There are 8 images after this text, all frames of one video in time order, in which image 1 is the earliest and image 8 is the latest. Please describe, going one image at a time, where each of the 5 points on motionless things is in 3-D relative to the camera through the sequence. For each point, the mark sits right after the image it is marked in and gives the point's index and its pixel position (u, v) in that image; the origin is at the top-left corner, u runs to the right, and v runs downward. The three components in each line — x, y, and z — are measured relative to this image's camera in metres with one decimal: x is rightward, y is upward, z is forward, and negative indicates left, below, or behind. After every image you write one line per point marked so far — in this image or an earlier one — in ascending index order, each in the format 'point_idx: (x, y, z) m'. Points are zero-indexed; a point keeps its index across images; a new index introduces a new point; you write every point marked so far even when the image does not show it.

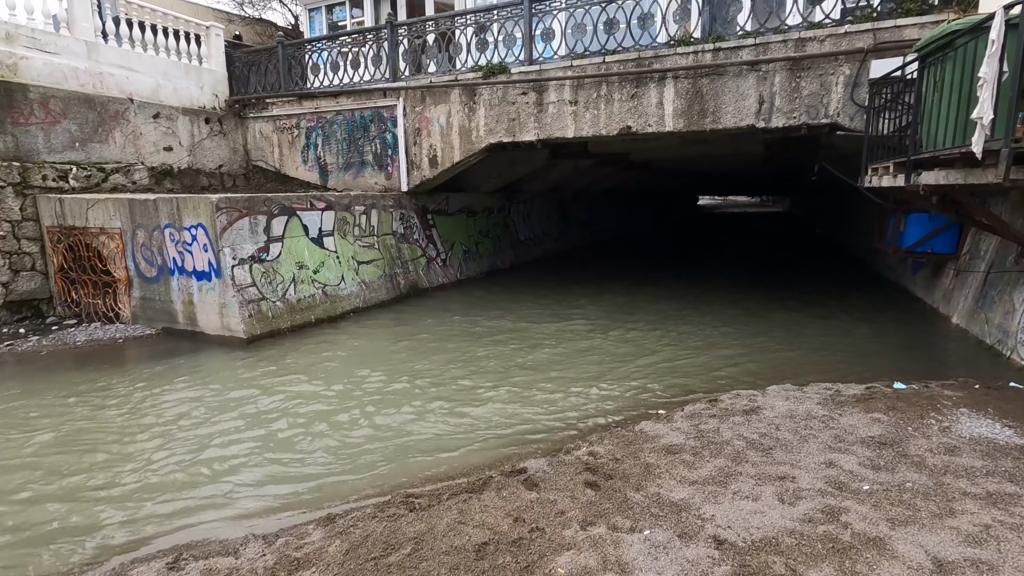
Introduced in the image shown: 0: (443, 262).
0: (-2.0, +0.8, +15.3) m
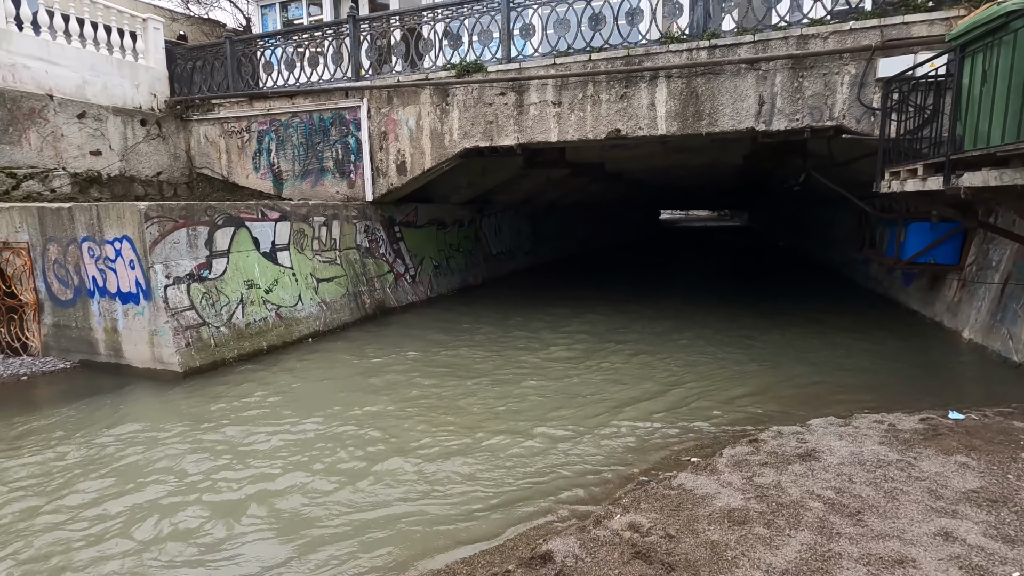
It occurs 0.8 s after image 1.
0: (-2.6, +0.3, +14.0) m
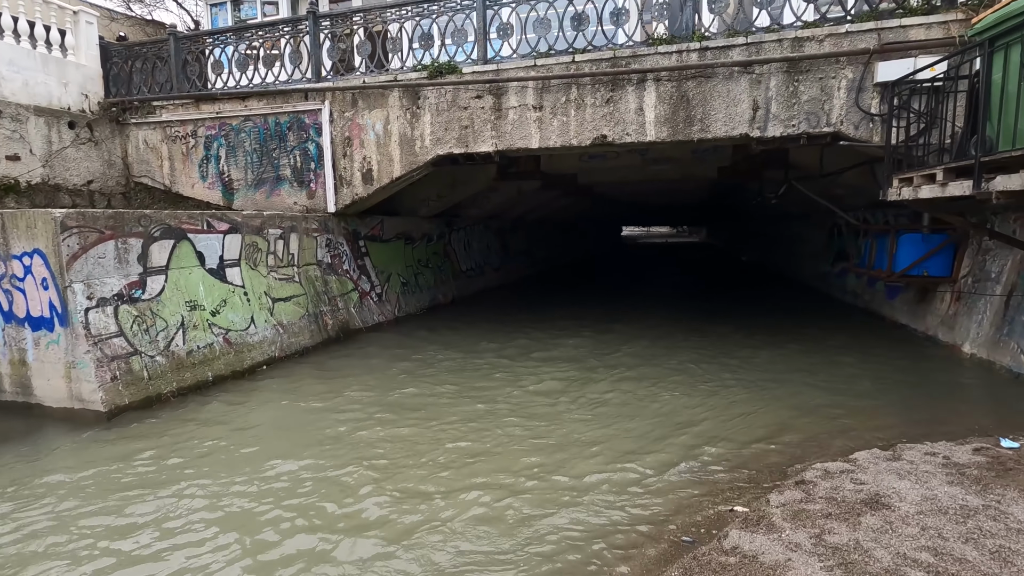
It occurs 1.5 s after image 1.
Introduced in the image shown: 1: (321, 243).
0: (-3.3, -0.2, +12.9) m
1: (-4.1, +1.0, +11.4) m
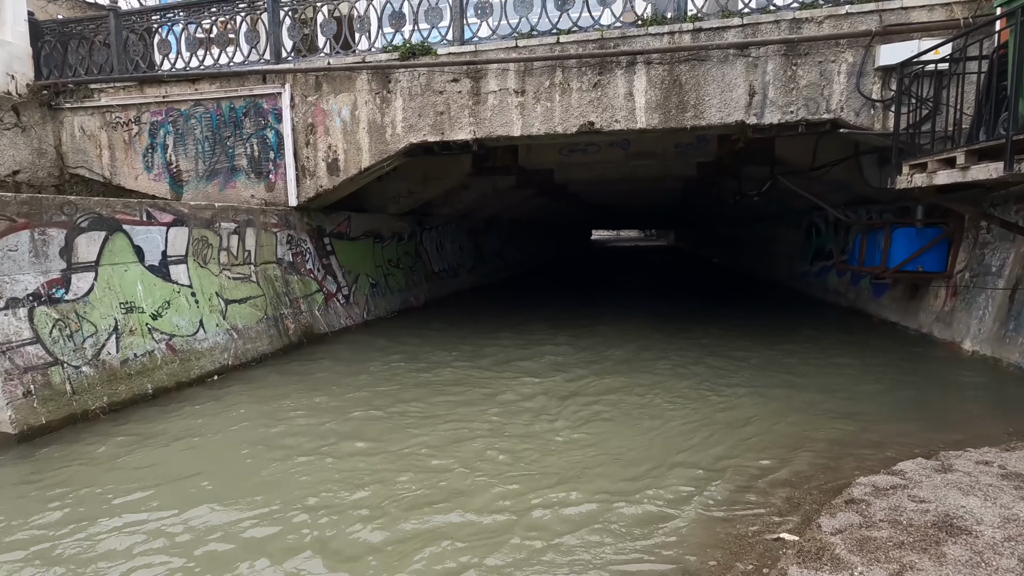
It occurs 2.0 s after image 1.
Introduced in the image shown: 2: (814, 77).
0: (-3.7, -0.2, +12.0) m
1: (-4.5, +0.9, +10.4) m
2: (+4.6, +3.2, +8.1) m
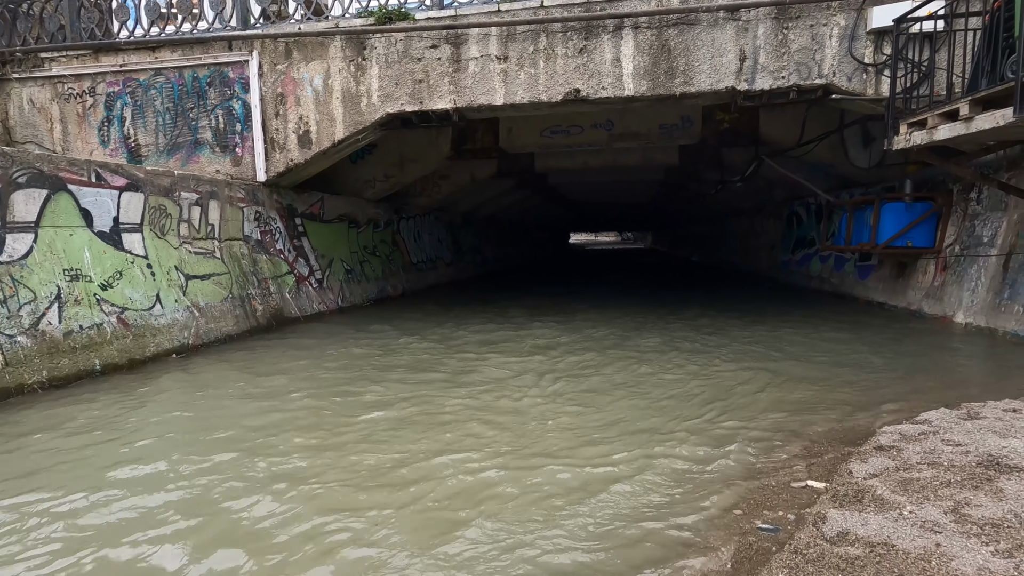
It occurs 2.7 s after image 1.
0: (-4.1, +0.1, +11.3) m
1: (-4.8, +1.3, +9.8) m
2: (+4.3, +3.6, +7.9) m
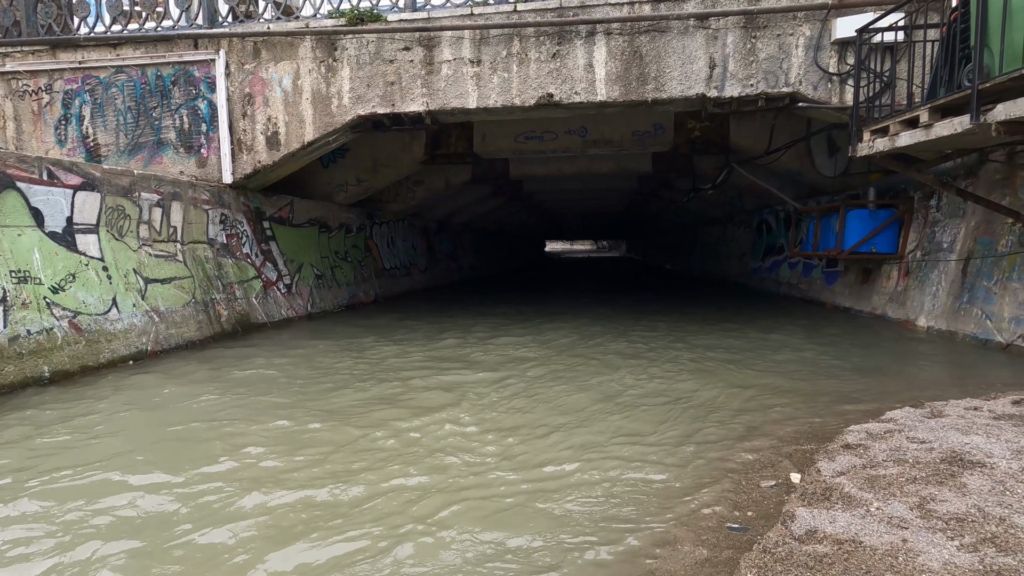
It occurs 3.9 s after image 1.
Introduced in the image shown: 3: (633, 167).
0: (-4.7, 0.0, +11.1) m
1: (-5.3, +1.2, +9.5) m
2: (+3.9, +3.6, +8.1) m
3: (+3.3, +3.3, +14.4) m
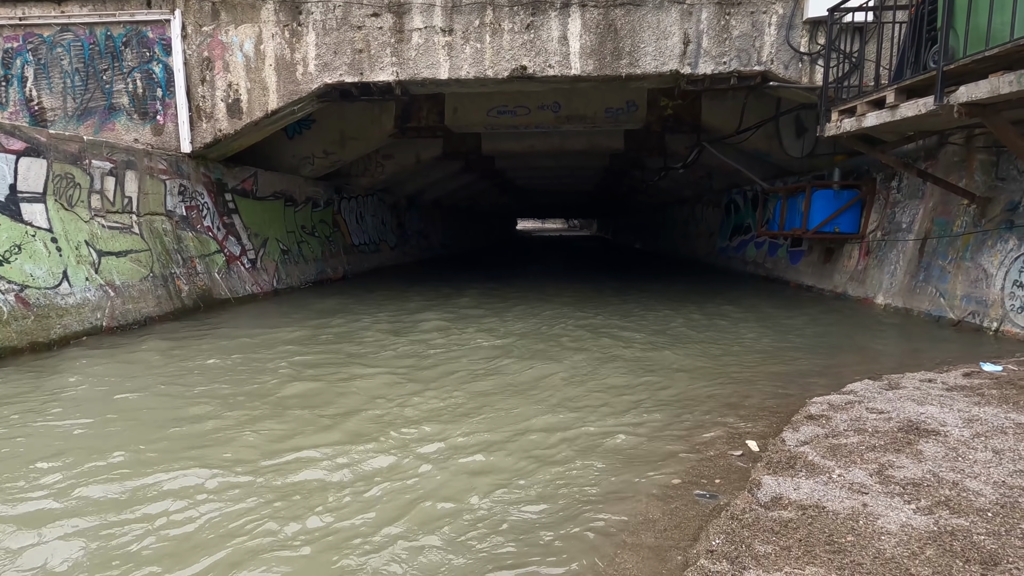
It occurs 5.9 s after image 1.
0: (-5.3, +0.5, +10.7) m
1: (-5.8, +1.7, +9.1) m
2: (+3.5, +3.9, +8.1) m
3: (+2.5, +3.9, +14.4) m
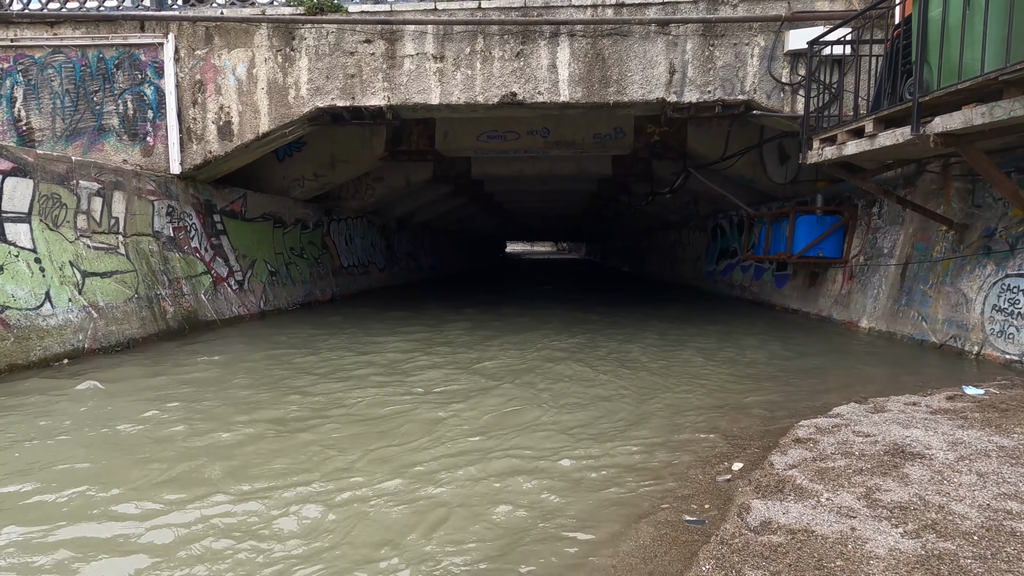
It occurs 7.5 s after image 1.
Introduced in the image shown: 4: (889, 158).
0: (-5.5, +0.1, +10.6) m
1: (-6.0, +1.3, +9.0) m
2: (+3.4, +3.6, +8.3) m
3: (+2.2, +3.2, +14.6) m
4: (+5.5, +1.9, +7.8) m
